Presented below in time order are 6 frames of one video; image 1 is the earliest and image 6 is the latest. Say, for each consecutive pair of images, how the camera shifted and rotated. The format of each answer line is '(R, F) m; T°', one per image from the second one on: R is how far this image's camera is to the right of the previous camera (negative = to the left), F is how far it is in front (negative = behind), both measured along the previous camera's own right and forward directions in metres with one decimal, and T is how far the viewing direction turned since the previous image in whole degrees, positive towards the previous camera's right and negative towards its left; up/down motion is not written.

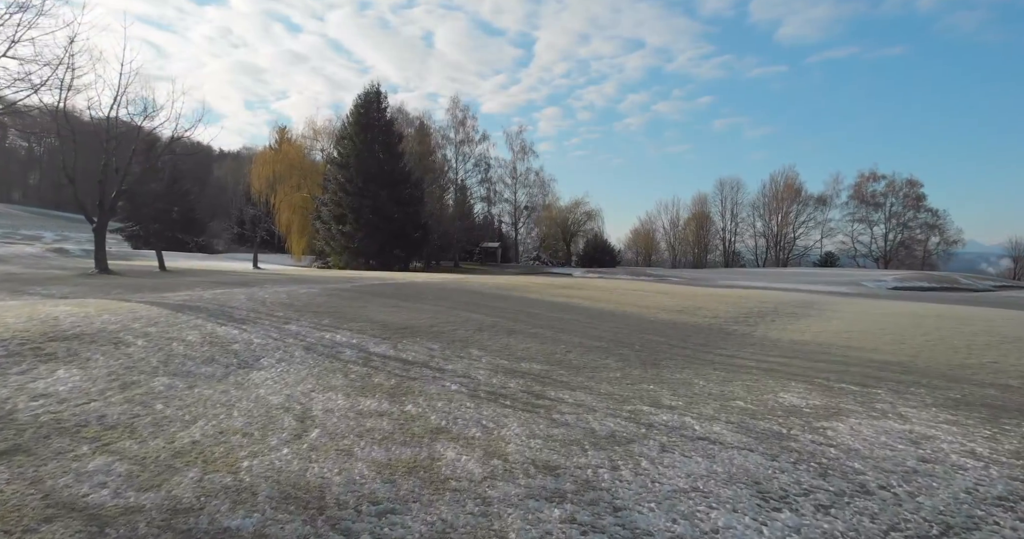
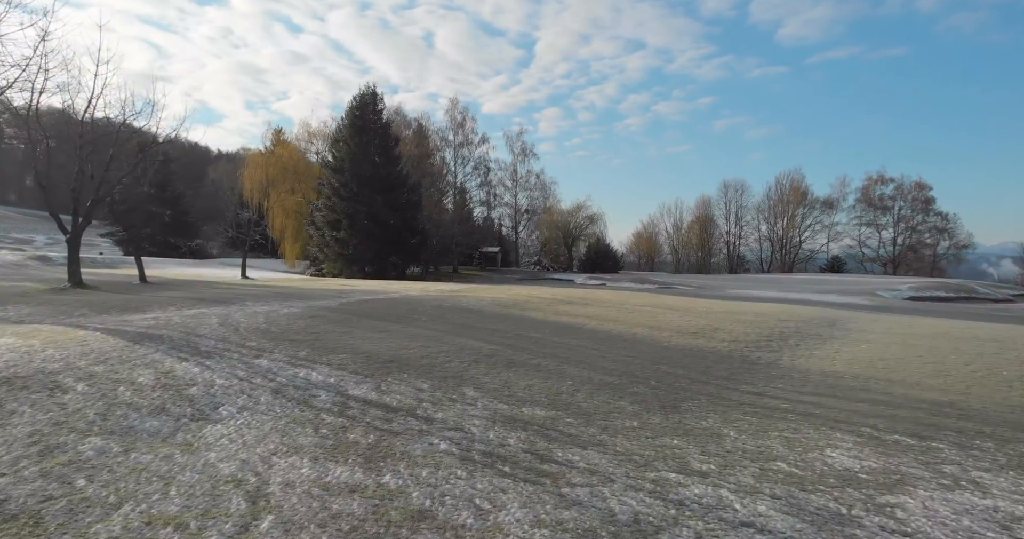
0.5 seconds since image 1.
(0.0, +0.8) m; 0°
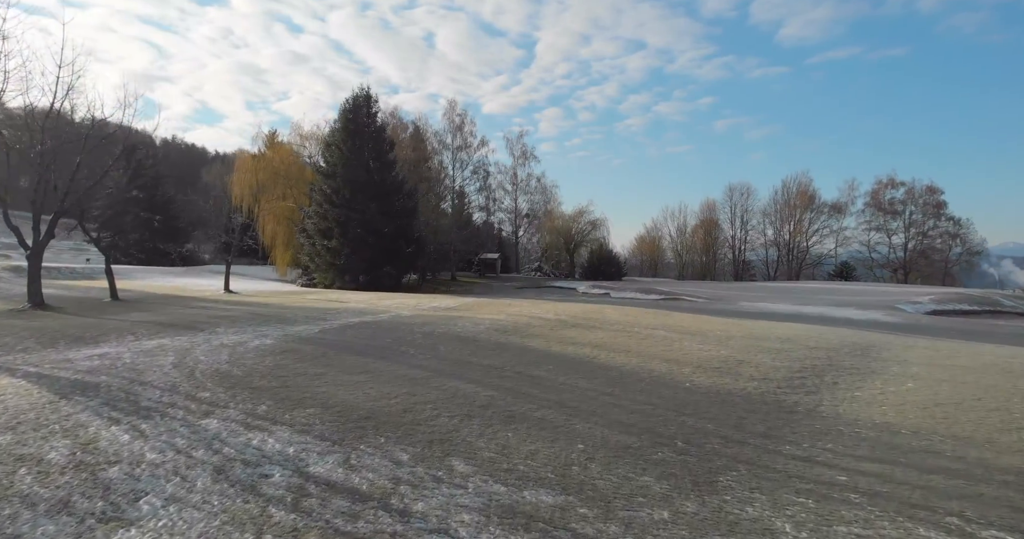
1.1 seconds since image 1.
(0.0, +1.0) m; 0°
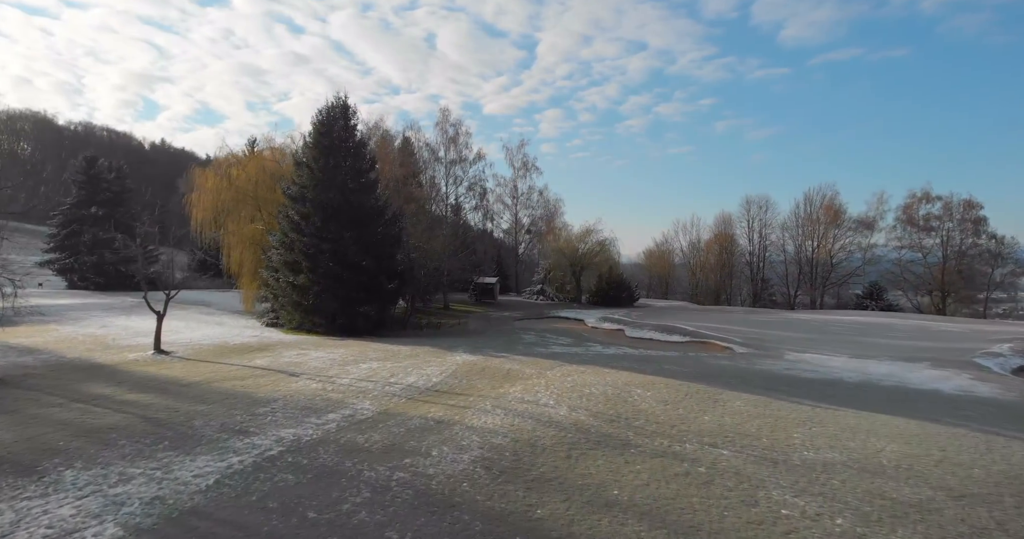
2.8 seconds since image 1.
(0.0, +3.1) m; 0°
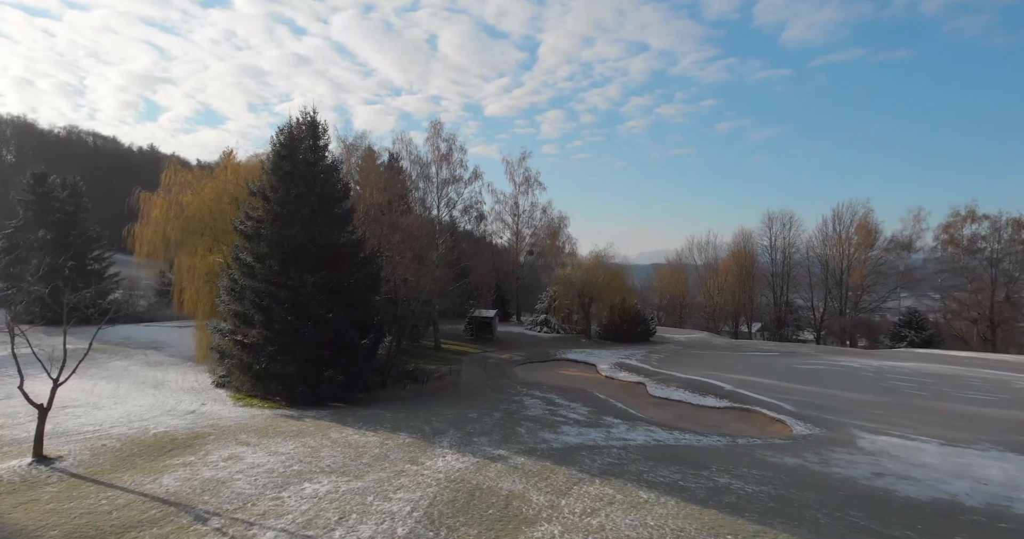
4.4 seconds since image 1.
(0.0, +3.2) m; 0°
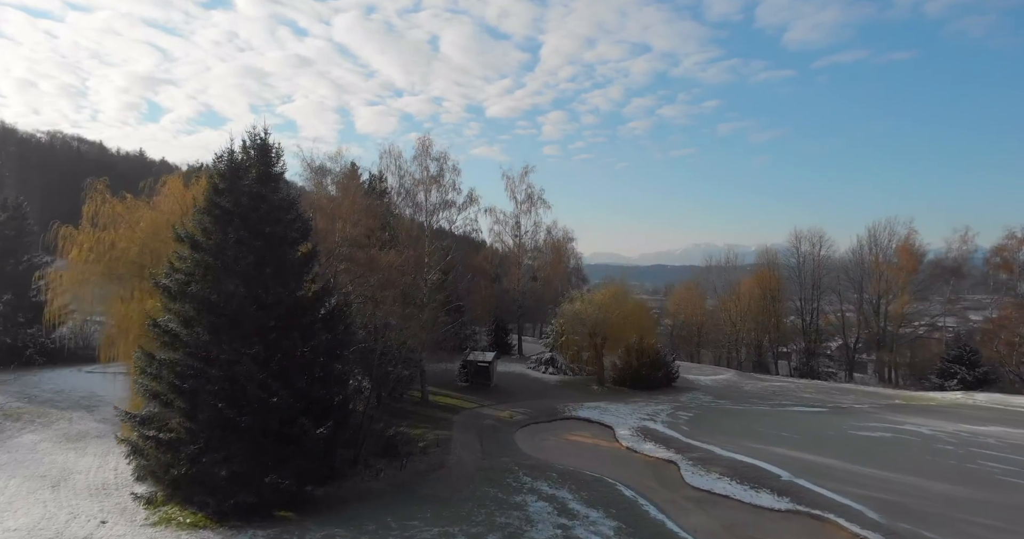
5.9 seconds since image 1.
(0.0, +3.3) m; 0°
